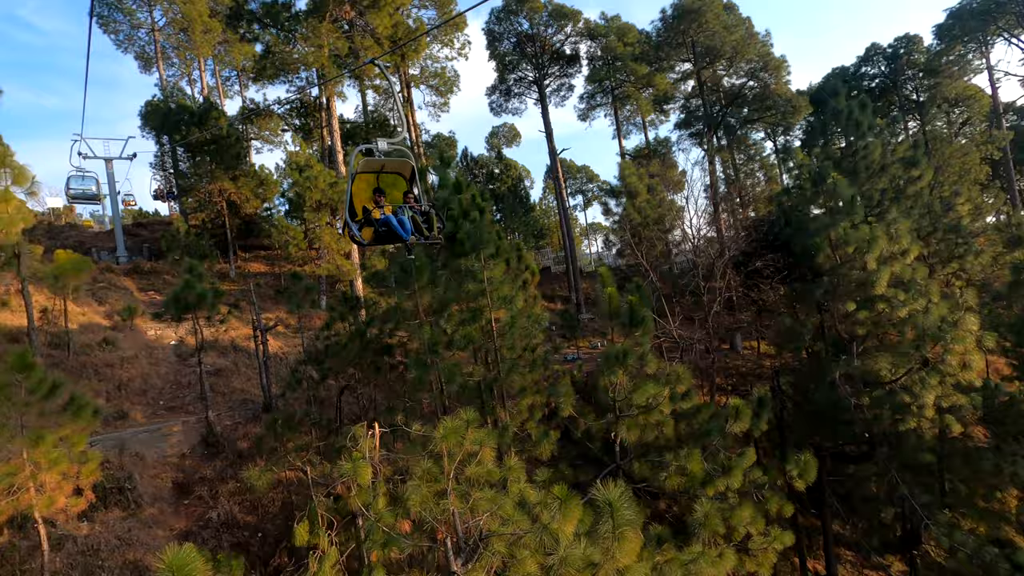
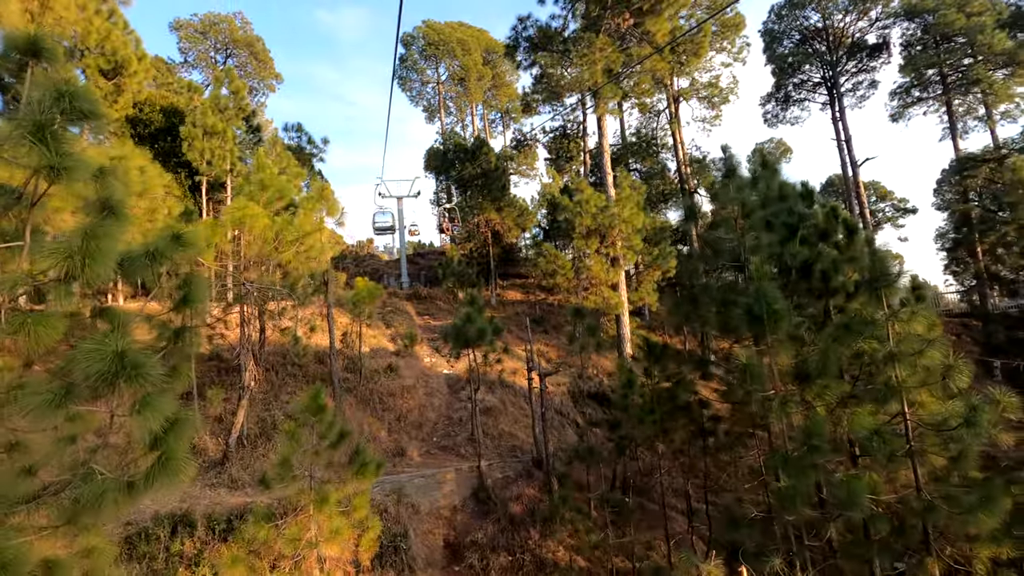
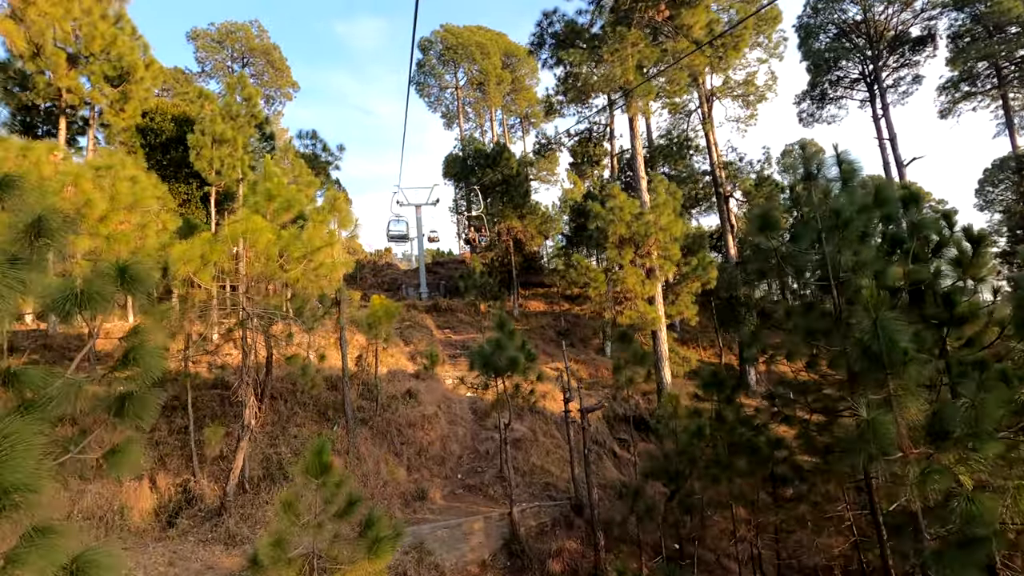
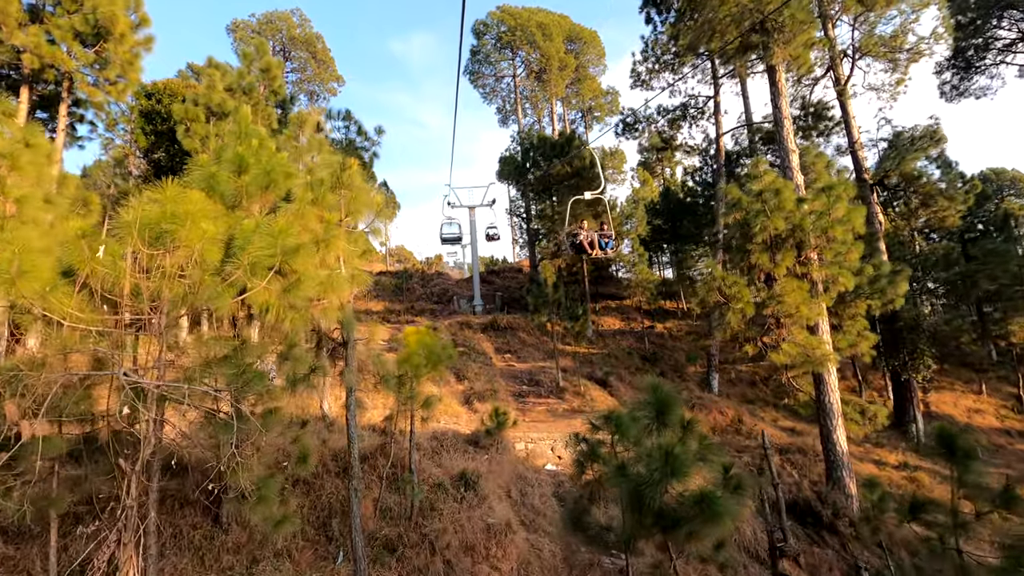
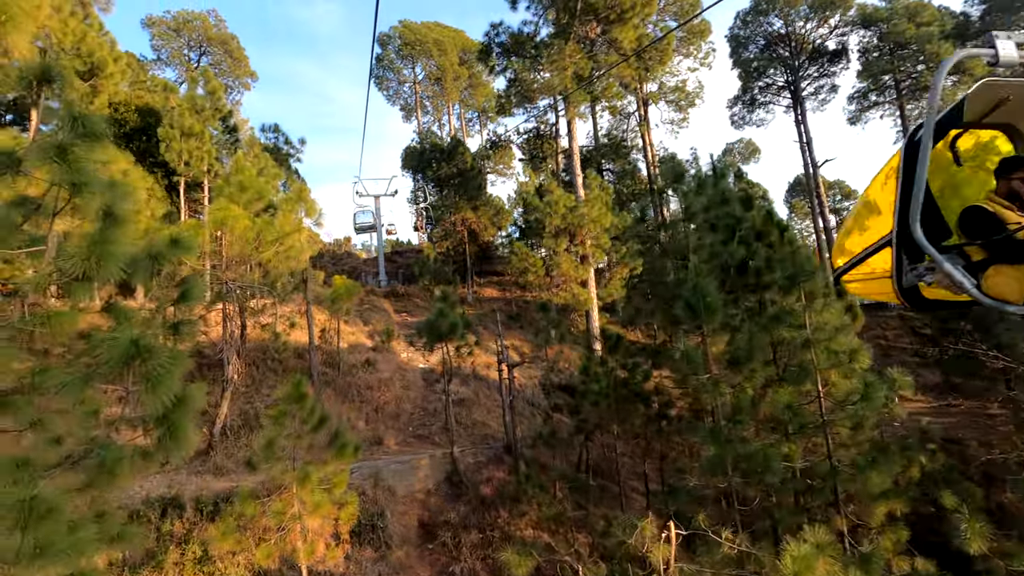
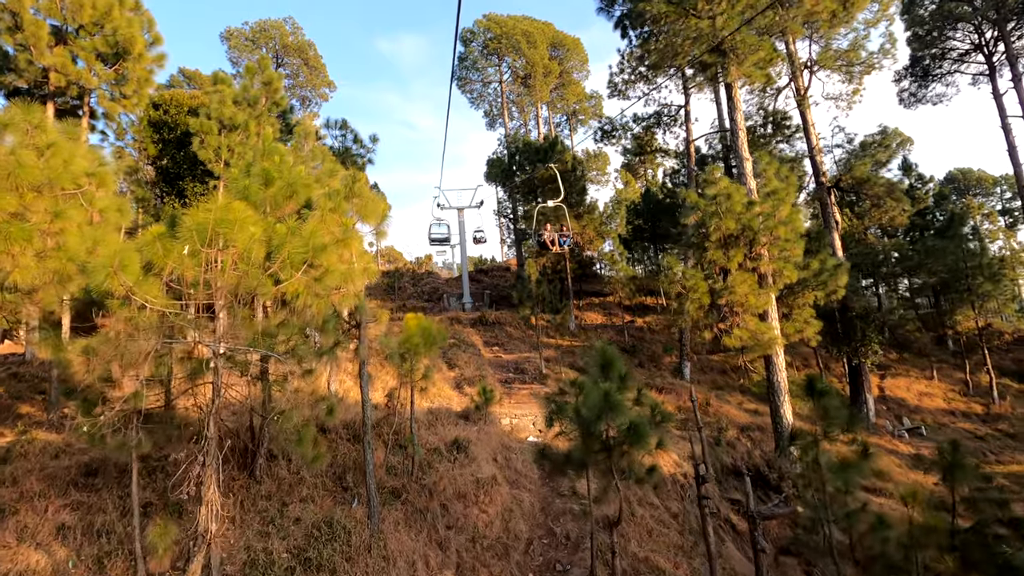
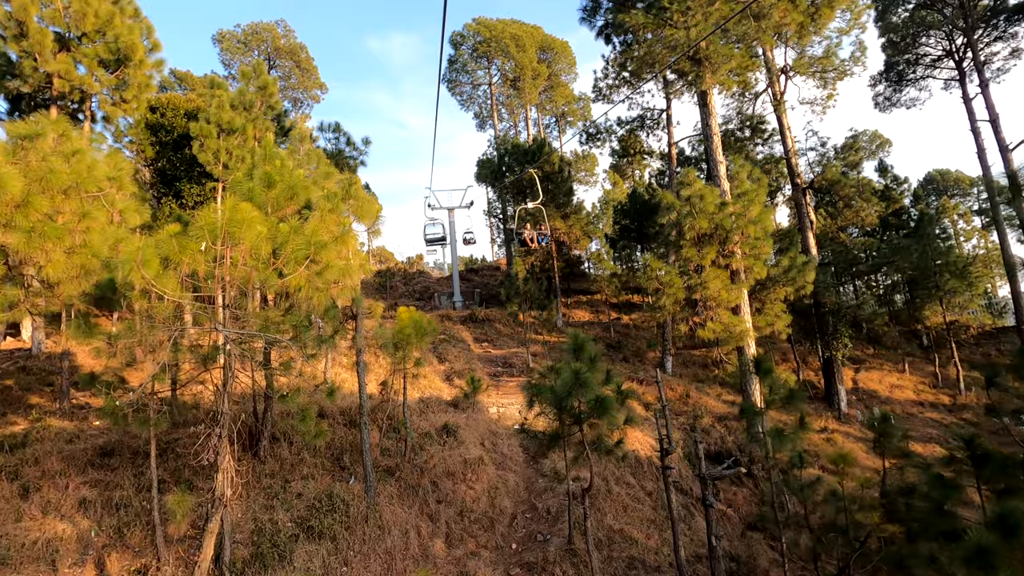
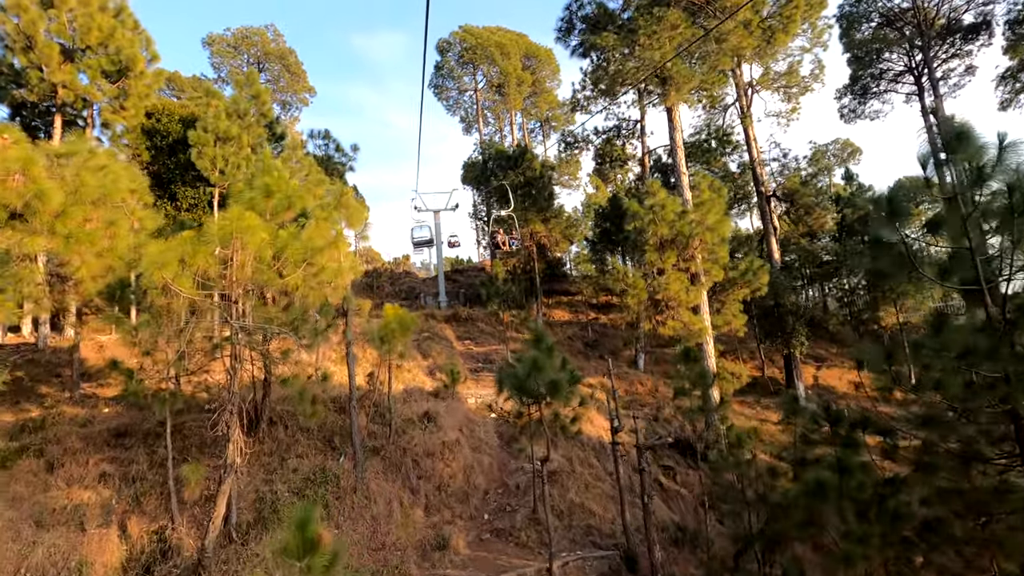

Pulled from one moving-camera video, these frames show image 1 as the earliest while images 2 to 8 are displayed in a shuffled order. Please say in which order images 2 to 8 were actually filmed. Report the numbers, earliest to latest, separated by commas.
5, 2, 3, 8, 7, 6, 4
